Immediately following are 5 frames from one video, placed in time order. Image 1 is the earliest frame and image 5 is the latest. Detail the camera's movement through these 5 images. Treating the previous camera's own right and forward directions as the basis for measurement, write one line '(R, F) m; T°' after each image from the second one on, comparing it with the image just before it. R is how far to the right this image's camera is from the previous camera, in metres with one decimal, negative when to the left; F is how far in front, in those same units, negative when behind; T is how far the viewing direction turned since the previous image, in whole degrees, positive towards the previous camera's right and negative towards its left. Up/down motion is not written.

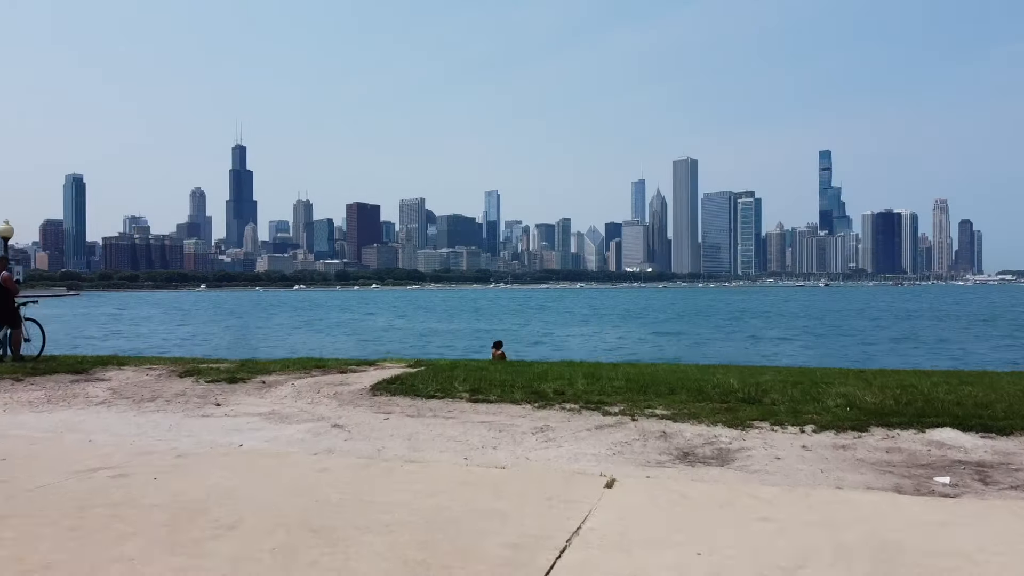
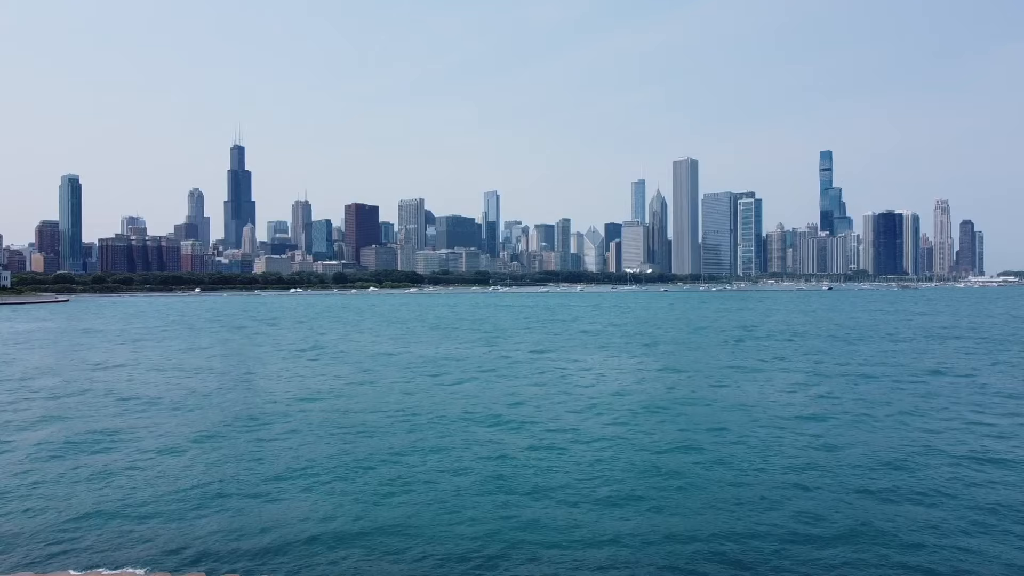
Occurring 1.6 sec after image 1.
(0.0, +3.3) m; 0°
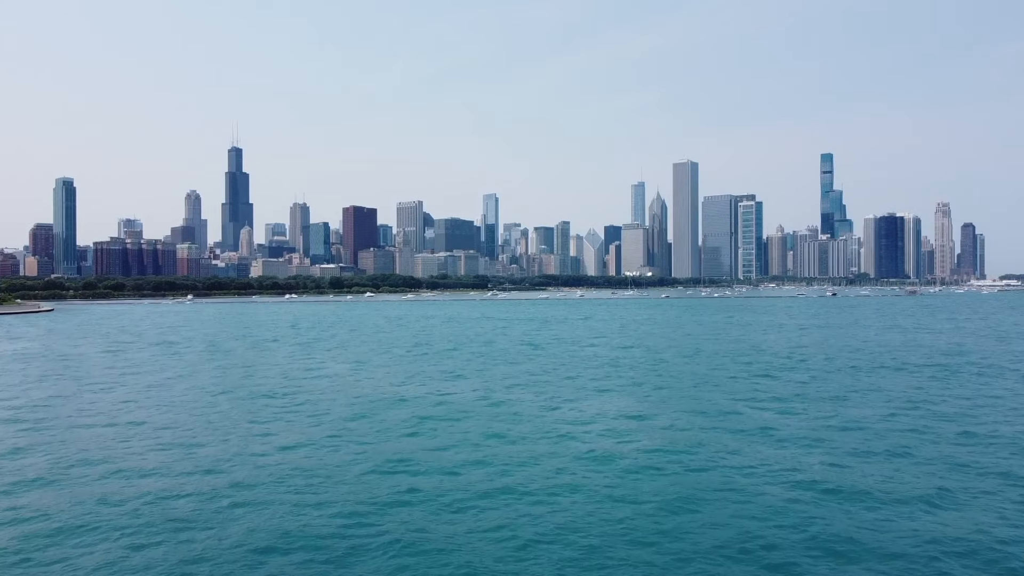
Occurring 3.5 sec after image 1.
(+0.1, +4.5) m; 0°
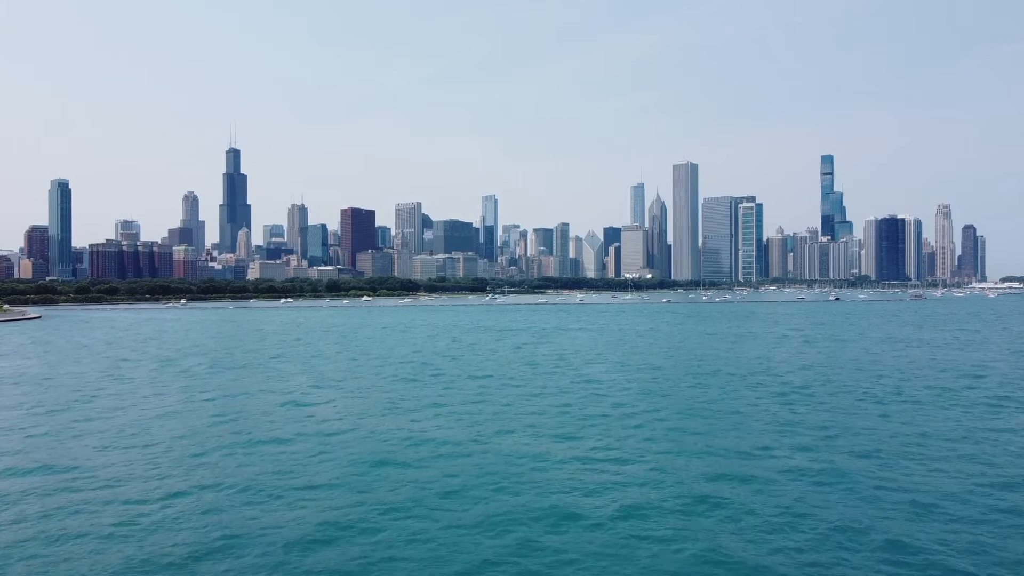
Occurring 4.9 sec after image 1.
(+0.1, +3.8) m; 0°
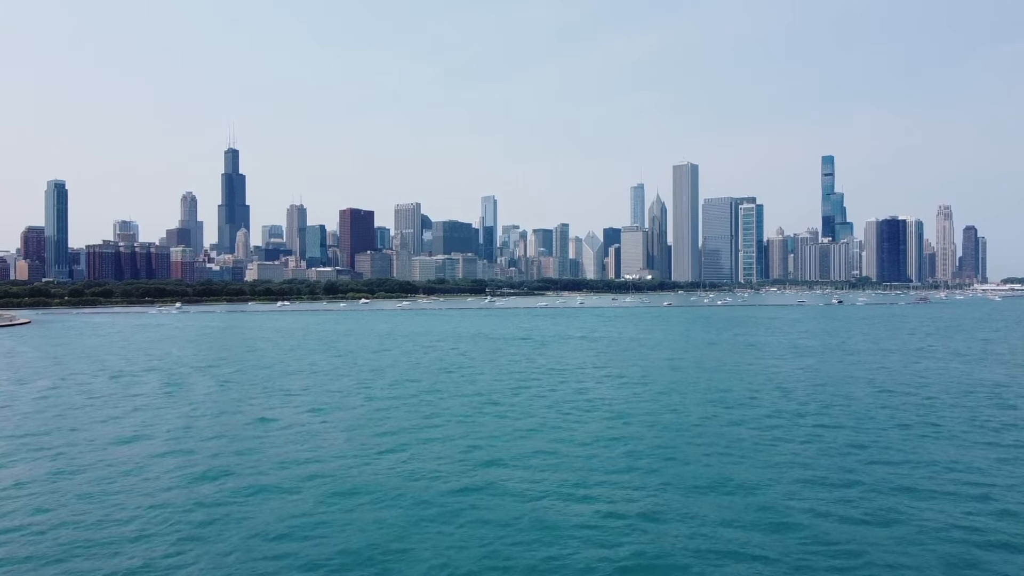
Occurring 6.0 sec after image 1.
(0.0, +3.0) m; 0°
